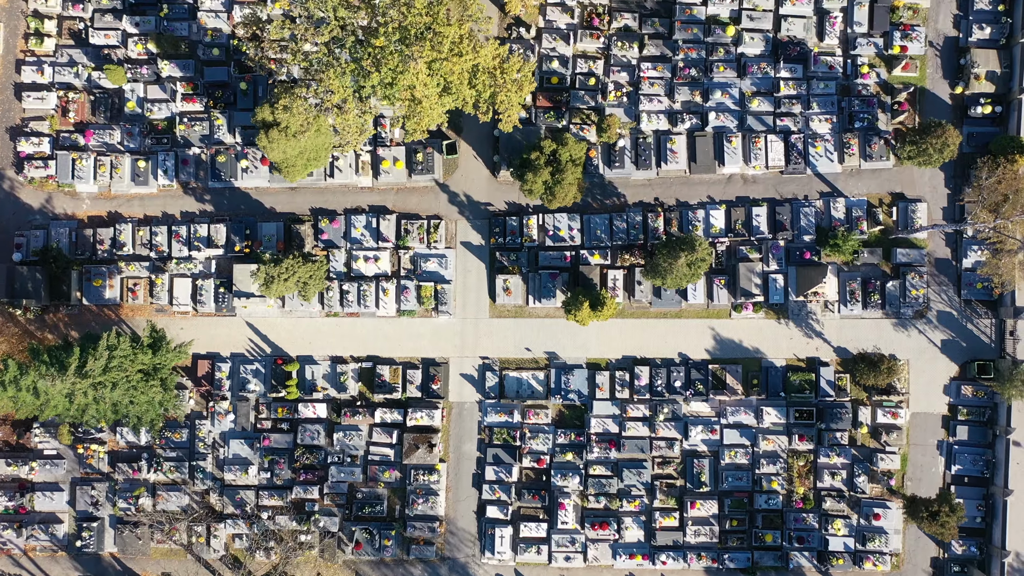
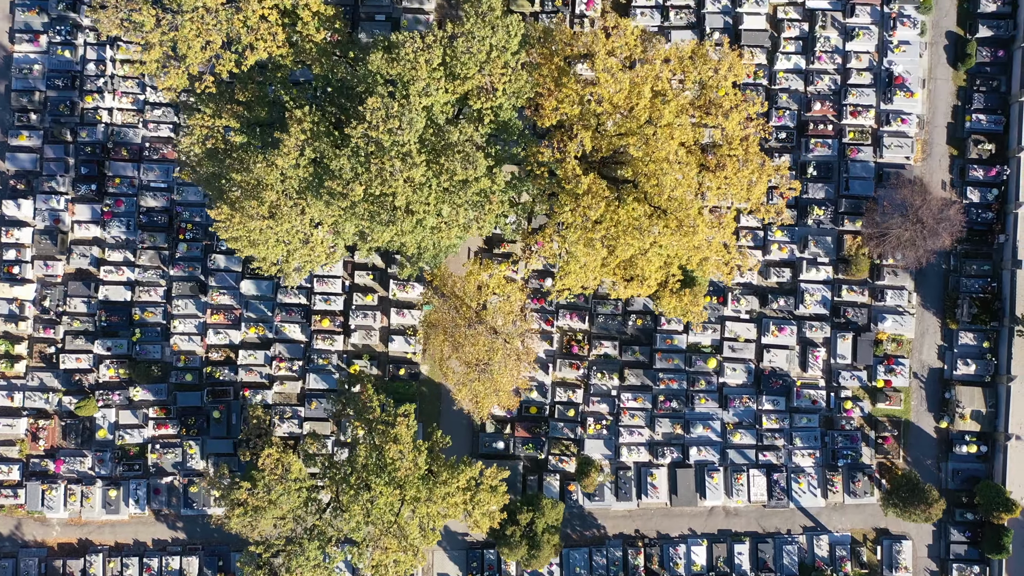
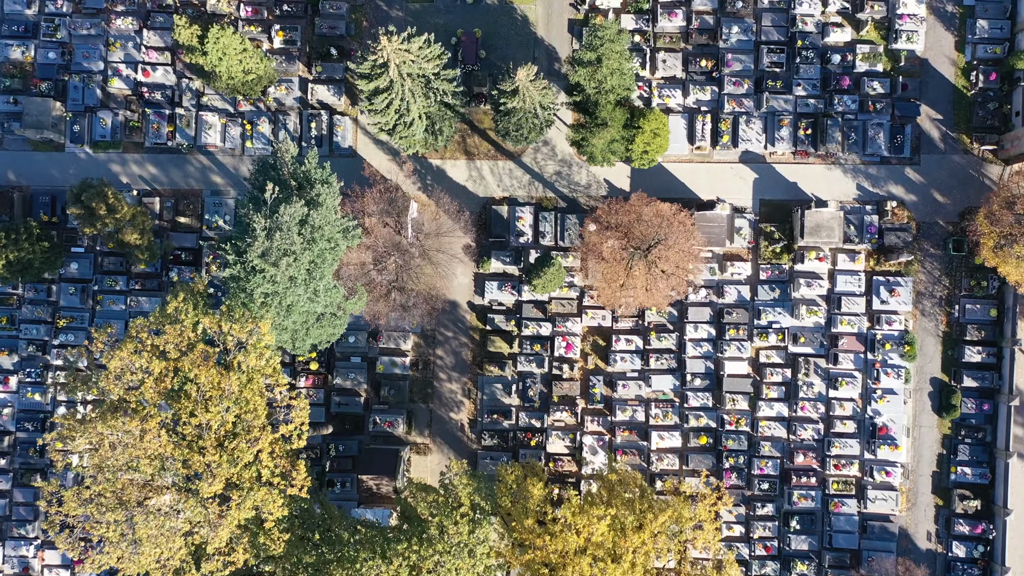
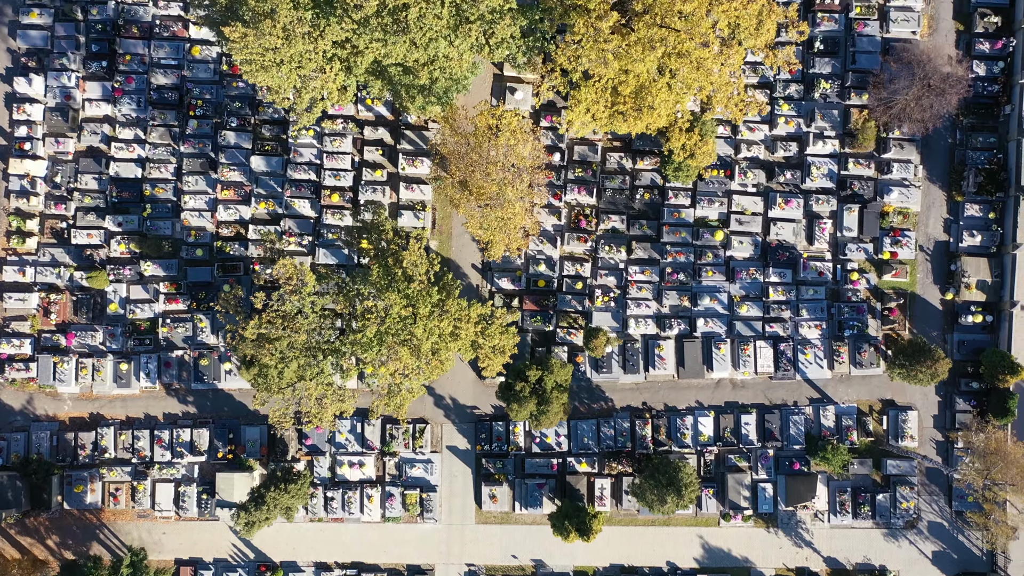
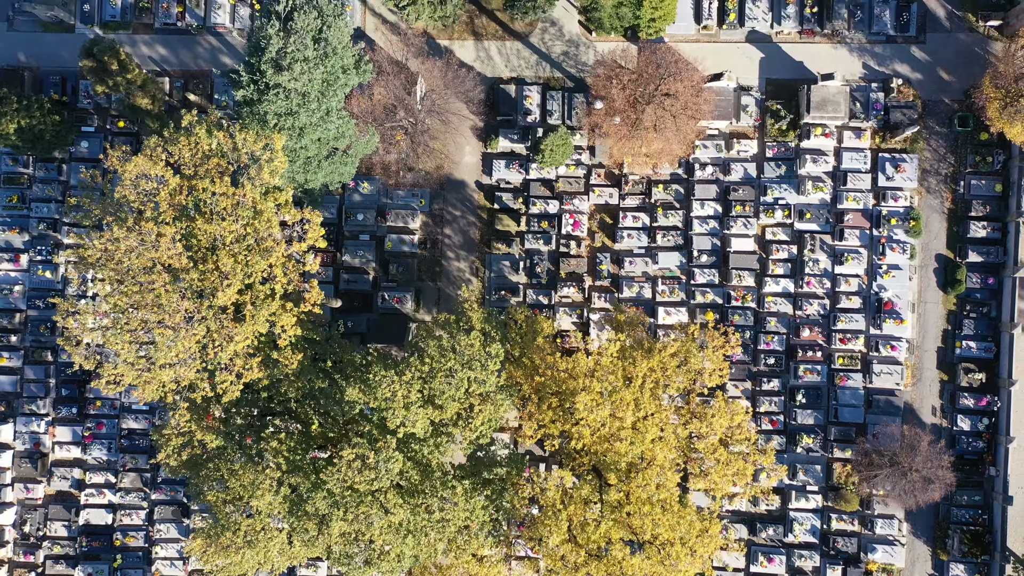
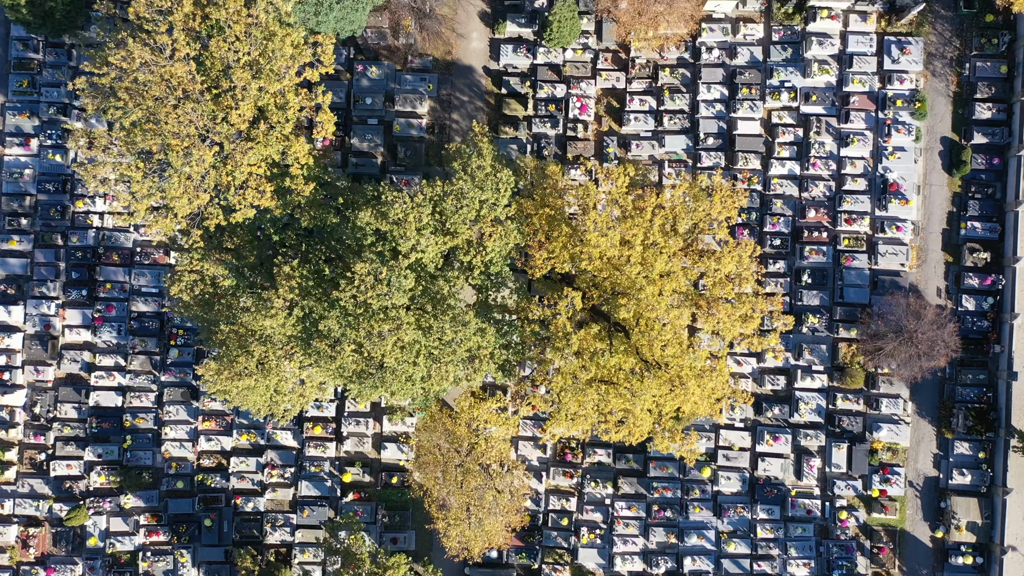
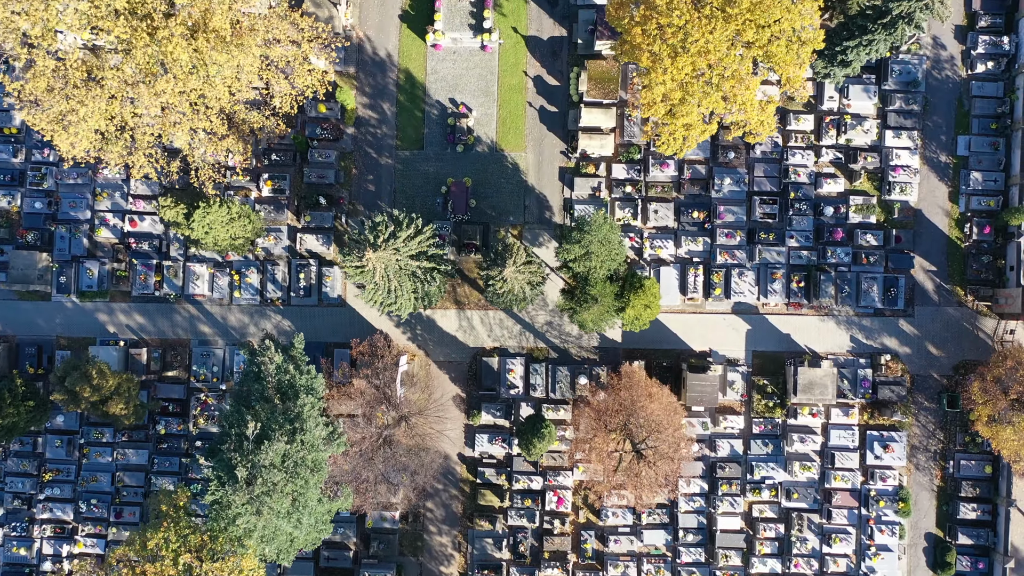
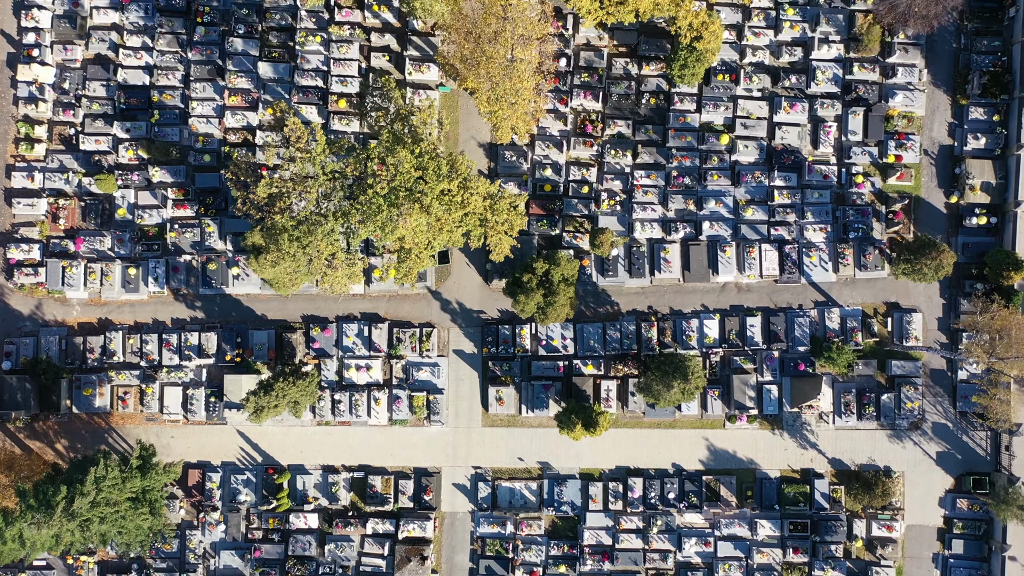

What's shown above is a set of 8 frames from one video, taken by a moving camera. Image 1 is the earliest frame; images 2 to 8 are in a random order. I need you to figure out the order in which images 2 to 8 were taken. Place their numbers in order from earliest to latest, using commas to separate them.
8, 4, 2, 6, 5, 3, 7
